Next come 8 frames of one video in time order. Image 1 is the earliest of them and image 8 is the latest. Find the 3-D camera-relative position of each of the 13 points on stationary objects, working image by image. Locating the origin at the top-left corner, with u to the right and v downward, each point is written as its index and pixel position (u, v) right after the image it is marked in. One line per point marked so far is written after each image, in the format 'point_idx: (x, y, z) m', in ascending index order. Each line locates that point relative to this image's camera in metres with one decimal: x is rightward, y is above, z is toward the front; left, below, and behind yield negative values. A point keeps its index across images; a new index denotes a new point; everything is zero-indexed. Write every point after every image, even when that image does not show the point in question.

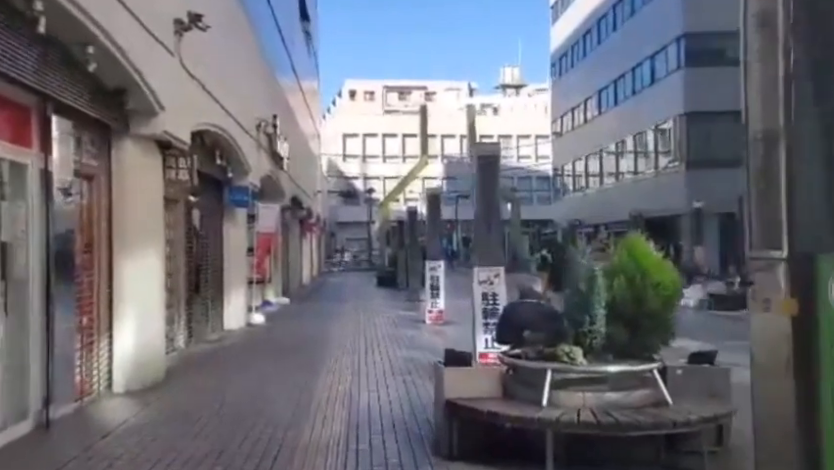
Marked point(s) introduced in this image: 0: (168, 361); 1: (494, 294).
0: (-4.6, -2.3, +13.8) m
1: (+1.2, -0.9, +11.4) m
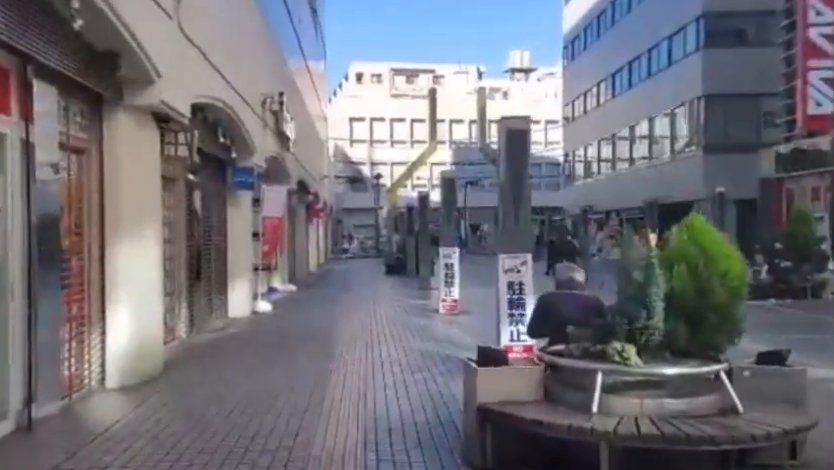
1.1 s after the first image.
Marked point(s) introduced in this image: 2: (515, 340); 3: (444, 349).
0: (-4.3, -2.0, +12.9) m
1: (+1.4, -0.7, +10.4) m
2: (+1.4, -1.5, +10.5) m
3: (+0.5, -2.0, +13.1) m
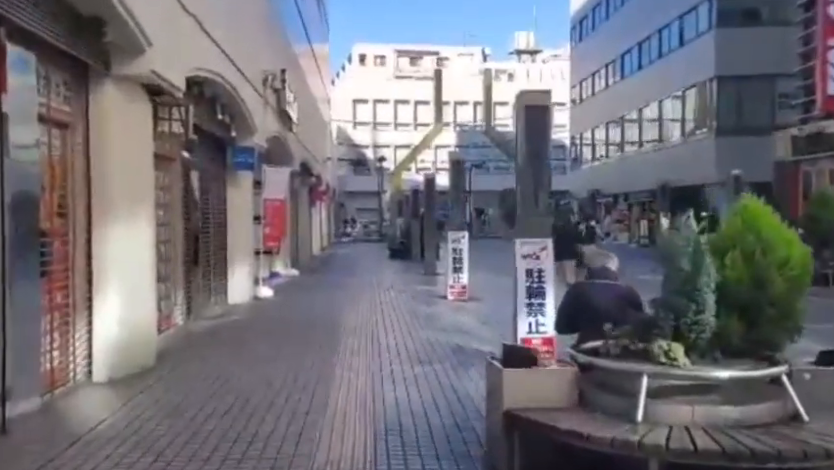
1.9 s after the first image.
0: (-4.1, -1.7, +12.2) m
1: (+1.6, -0.5, +9.7) m
2: (+1.5, -1.3, +9.7) m
3: (+0.7, -1.7, +12.4) m
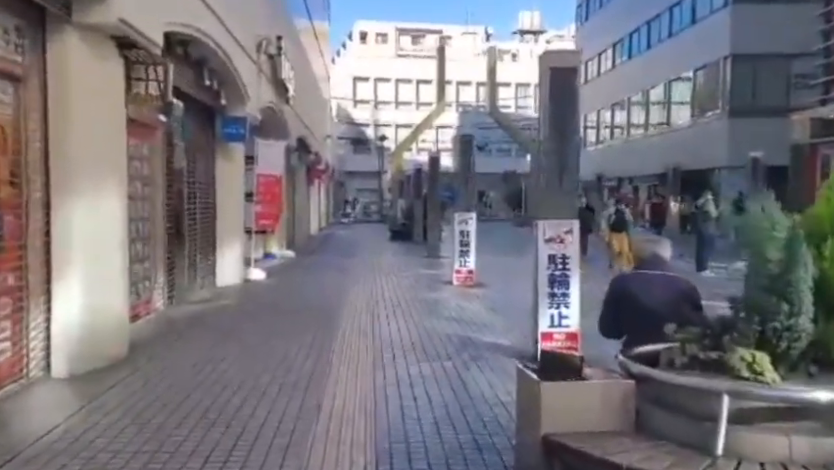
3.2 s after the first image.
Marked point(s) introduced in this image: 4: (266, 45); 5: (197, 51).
0: (-4.1, -1.4, +11.1) m
1: (+1.7, -0.3, +8.5) m
2: (+1.6, -1.0, +8.6) m
3: (+0.7, -1.4, +11.2) m
4: (-3.6, +4.6, +17.9) m
5: (-3.6, +3.0, +12.3) m
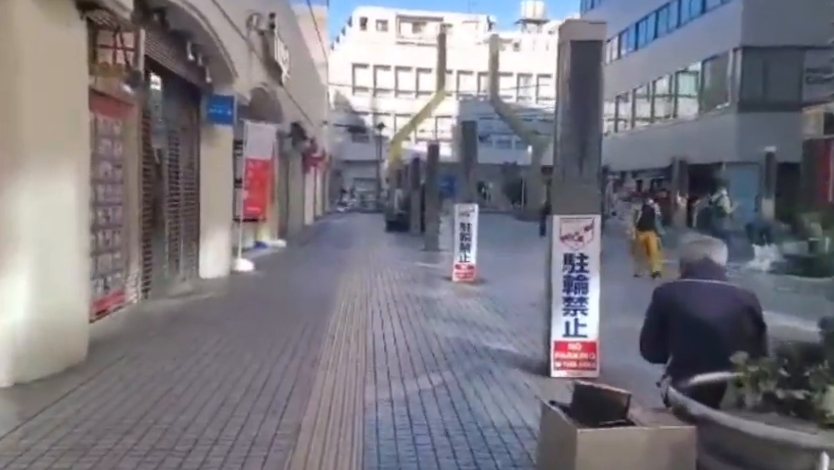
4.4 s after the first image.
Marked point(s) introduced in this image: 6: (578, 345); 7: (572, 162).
0: (-4.1, -1.2, +10.1) m
1: (+1.7, -0.2, +7.5) m
2: (+1.6, -1.0, +7.6) m
3: (+0.7, -1.4, +10.2) m
4: (-3.6, +4.8, +16.8) m
5: (-3.6, +3.2, +11.2) m
6: (+1.6, -1.1, +7.6) m
7: (+1.5, +0.7, +7.4) m
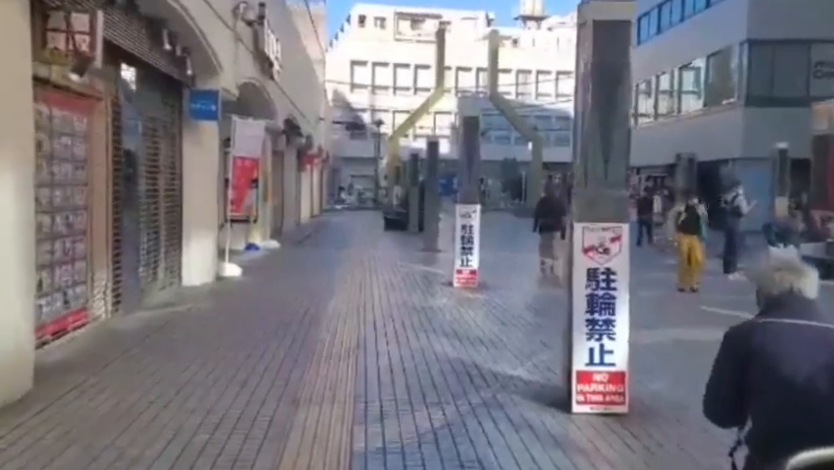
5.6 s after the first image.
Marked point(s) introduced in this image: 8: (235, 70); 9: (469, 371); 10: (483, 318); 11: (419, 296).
0: (-4.1, -1.3, +9.0) m
1: (+1.7, -0.3, +6.4) m
2: (+1.6, -1.1, +6.5) m
3: (+0.7, -1.5, +9.2) m
4: (-3.6, +4.7, +15.7) m
5: (-3.6, +3.1, +10.2) m
6: (+1.6, -1.2, +6.5) m
7: (+1.5, +0.6, +6.3) m
8: (-3.7, +3.4, +15.3) m
9: (+0.6, -1.5, +8.3) m
10: (+1.1, -1.3, +12.4) m
11: (0.0, -1.2, +14.6) m
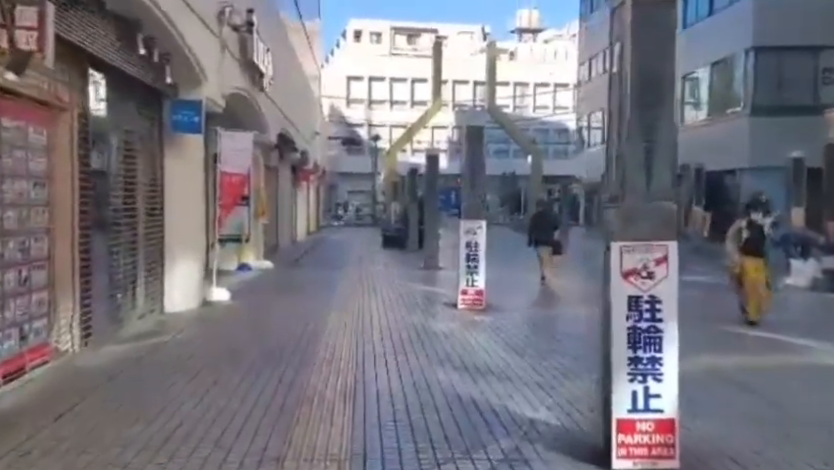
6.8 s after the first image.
0: (-4.1, -1.6, +7.9) m
1: (+1.7, -0.5, +5.4) m
2: (+1.6, -1.3, +5.4) m
3: (+0.7, -1.7, +8.1) m
4: (-3.7, +4.3, +14.7) m
5: (-3.6, +2.8, +9.2) m
6: (+1.7, -1.4, +5.4) m
7: (+1.6, +0.5, +5.3) m
8: (-3.7, +3.0, +14.3) m
9: (+0.6, -1.7, +7.3) m
10: (+1.1, -1.6, +11.3) m
11: (+0.1, -1.5, +13.5) m
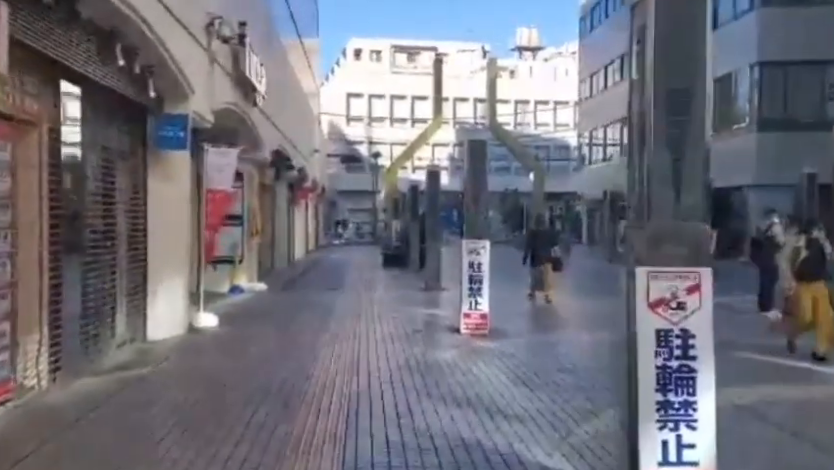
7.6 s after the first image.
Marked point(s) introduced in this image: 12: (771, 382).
0: (-4.1, -1.8, +7.2) m
1: (+1.7, -0.6, +4.7) m
2: (+1.6, -1.4, +4.7) m
3: (+0.7, -1.9, +7.4) m
4: (-3.7, +3.9, +14.1) m
5: (-3.7, +2.5, +8.5) m
6: (+1.7, -1.5, +4.7) m
7: (+1.5, +0.3, +4.6) m
8: (-3.8, +2.6, +13.6) m
9: (+0.6, -1.9, +6.5) m
10: (+1.1, -1.9, +10.6) m
11: (+0.1, -1.9, +12.8) m
12: (+4.9, -2.0, +10.3) m
